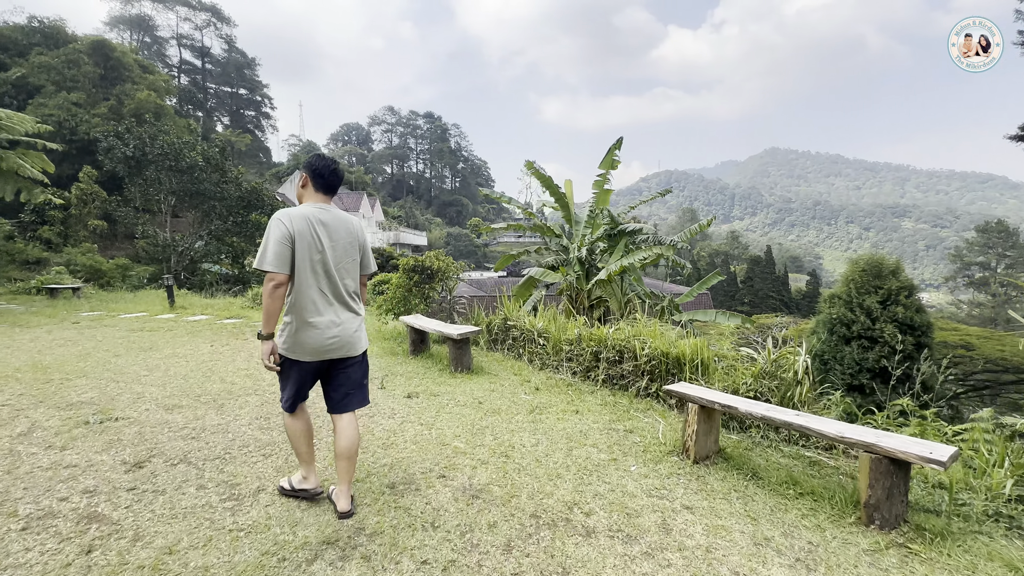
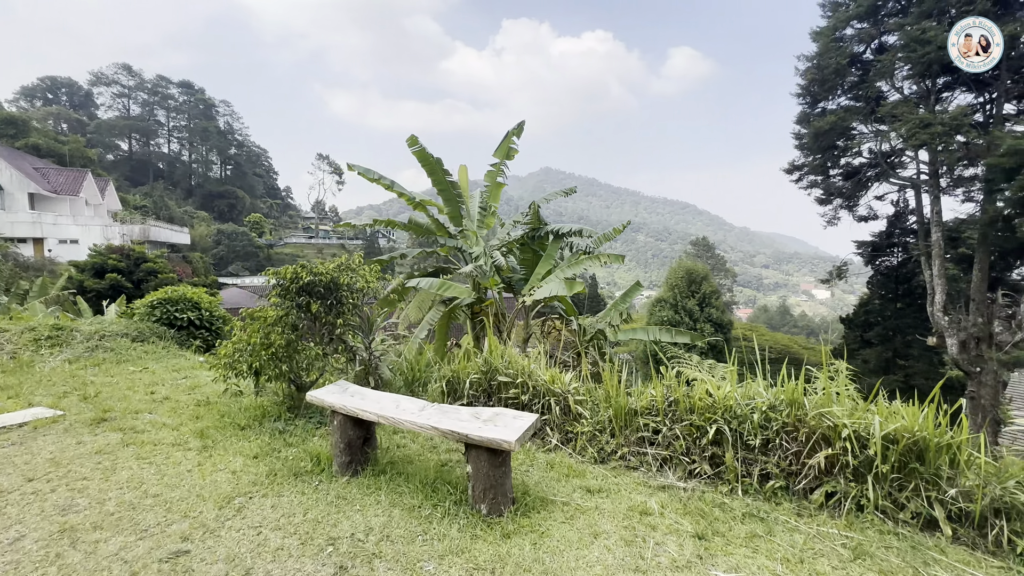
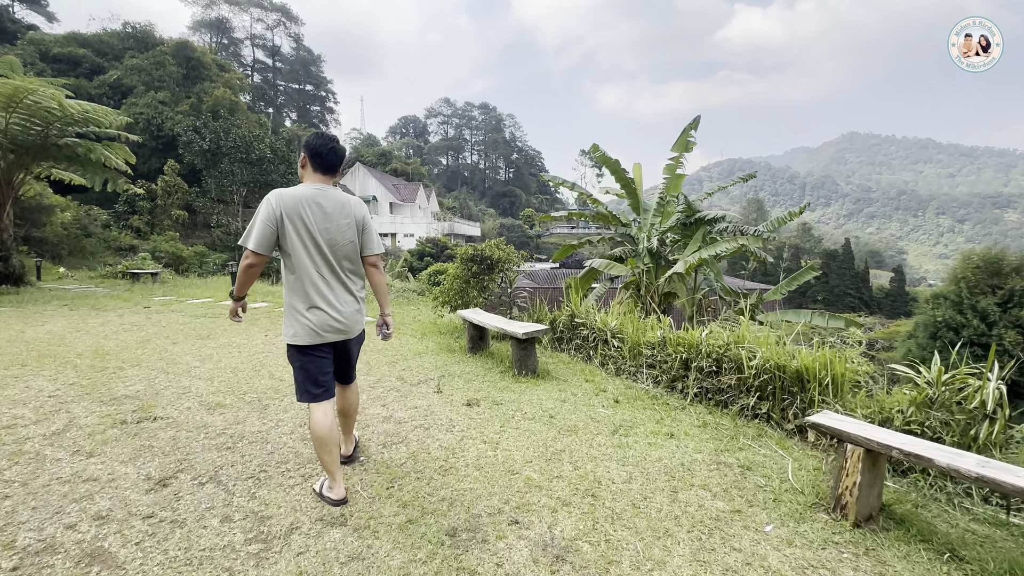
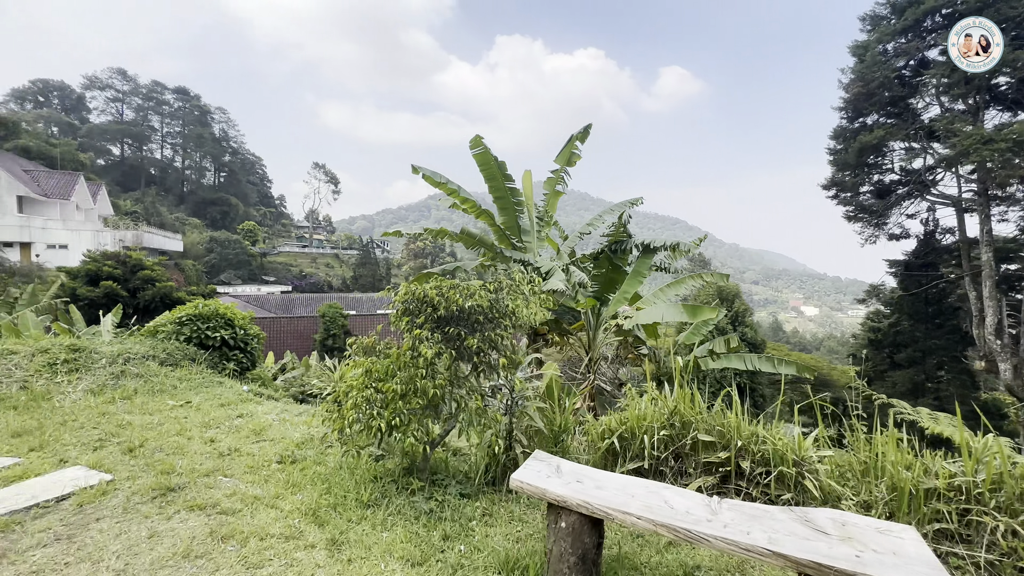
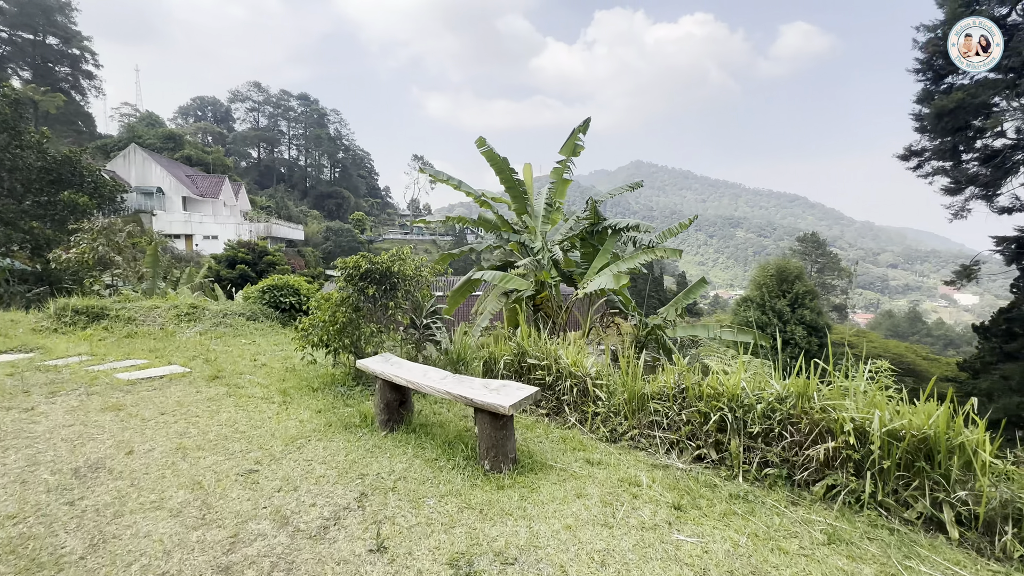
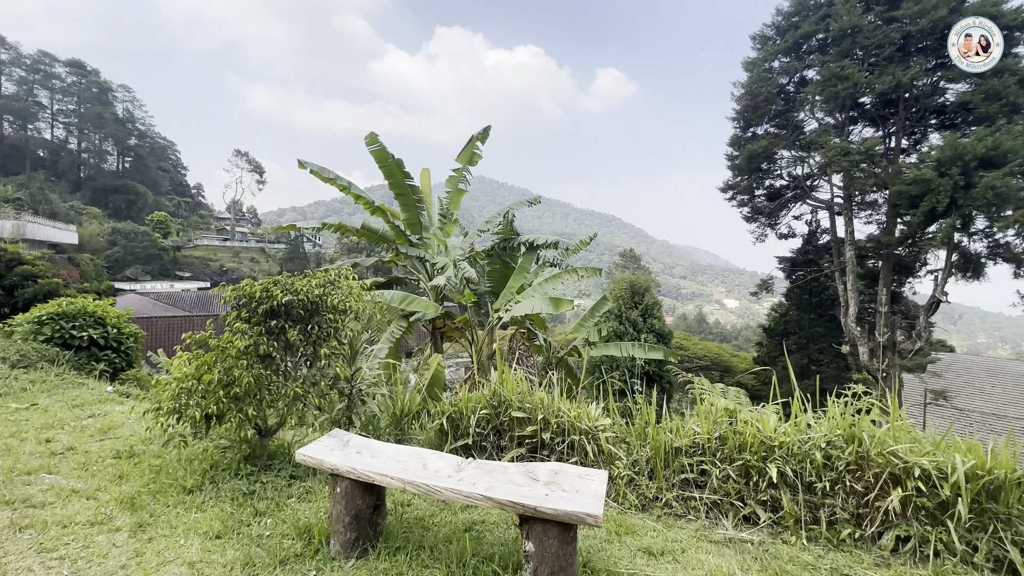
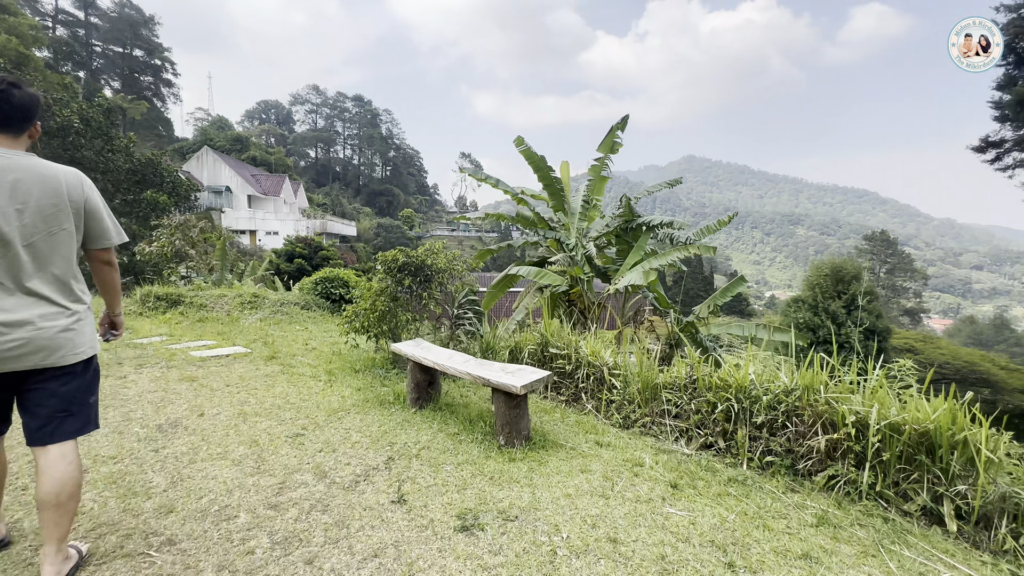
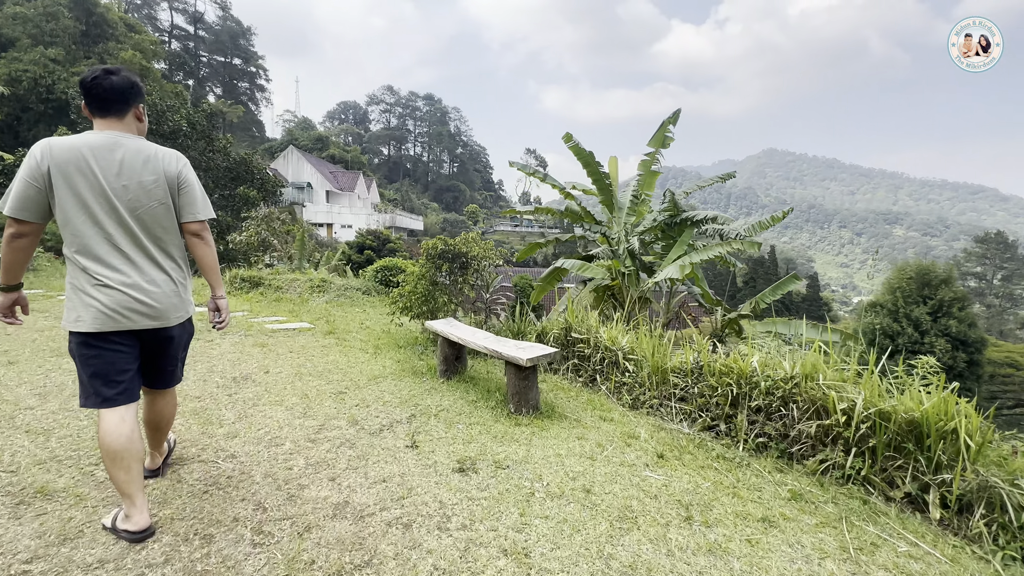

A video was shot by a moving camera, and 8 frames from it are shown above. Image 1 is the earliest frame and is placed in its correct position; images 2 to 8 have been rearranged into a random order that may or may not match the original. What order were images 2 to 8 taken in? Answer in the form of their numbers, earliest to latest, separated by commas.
3, 8, 7, 5, 2, 6, 4
